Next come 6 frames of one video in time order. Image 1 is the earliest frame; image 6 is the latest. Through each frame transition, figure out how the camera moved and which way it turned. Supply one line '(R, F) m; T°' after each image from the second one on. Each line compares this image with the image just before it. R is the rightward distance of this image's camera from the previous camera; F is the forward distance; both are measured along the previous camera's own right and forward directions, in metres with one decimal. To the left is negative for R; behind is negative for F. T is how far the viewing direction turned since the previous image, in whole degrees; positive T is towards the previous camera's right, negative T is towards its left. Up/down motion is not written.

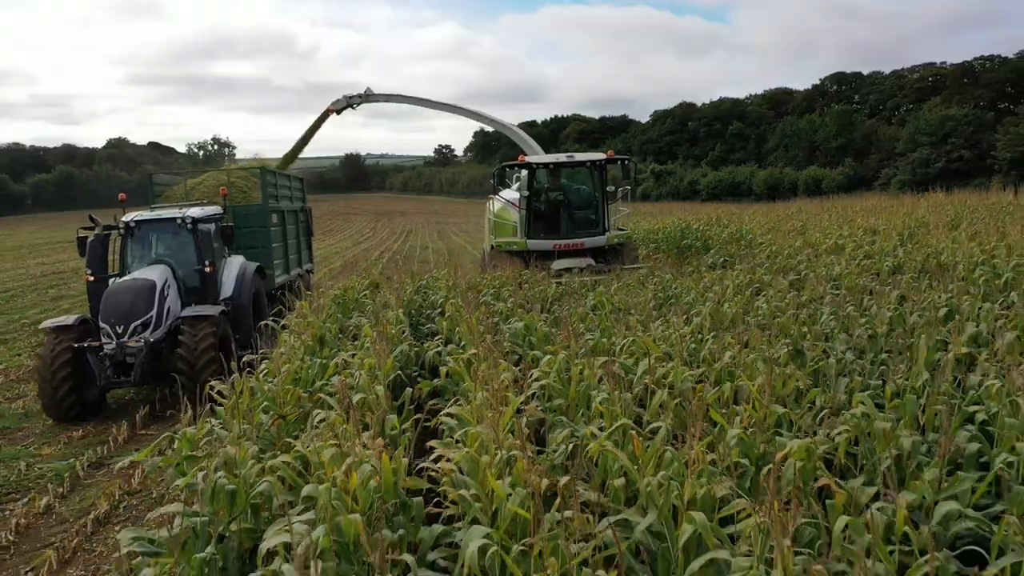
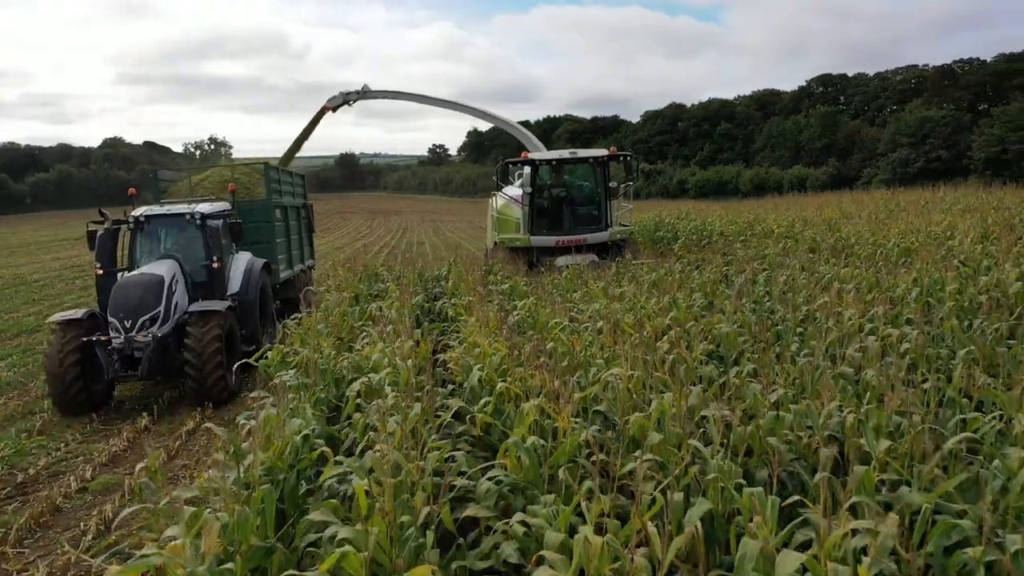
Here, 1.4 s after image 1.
(0.0, -1.6) m; 0°
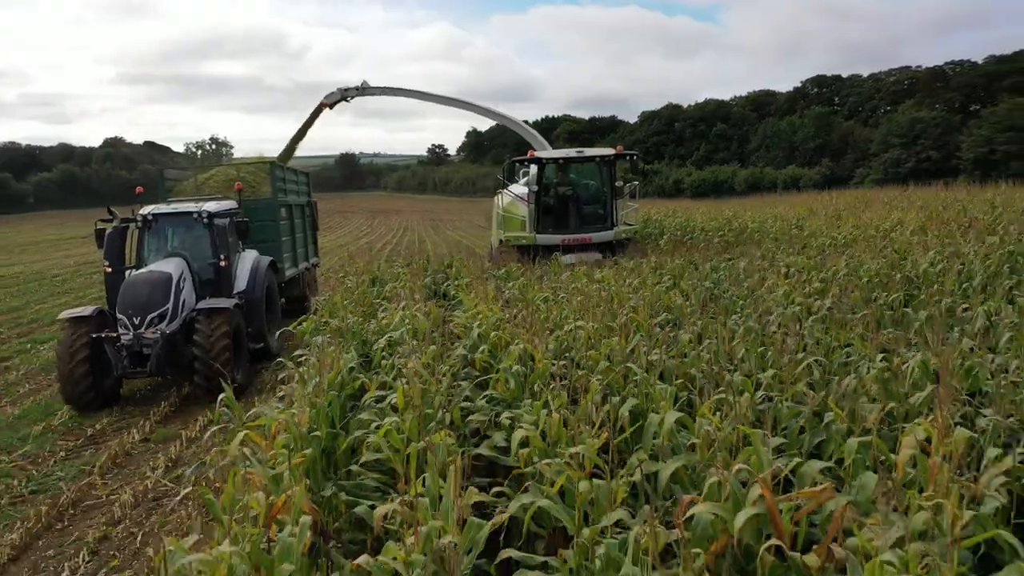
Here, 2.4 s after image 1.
(0.0, -1.0) m; 0°
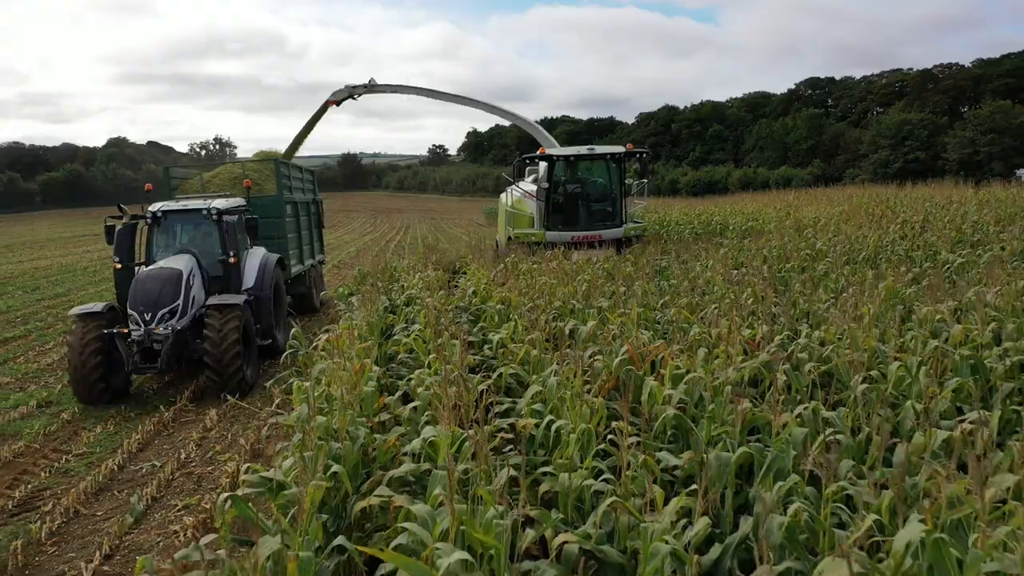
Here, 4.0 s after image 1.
(+0.1, -1.7) m; 0°
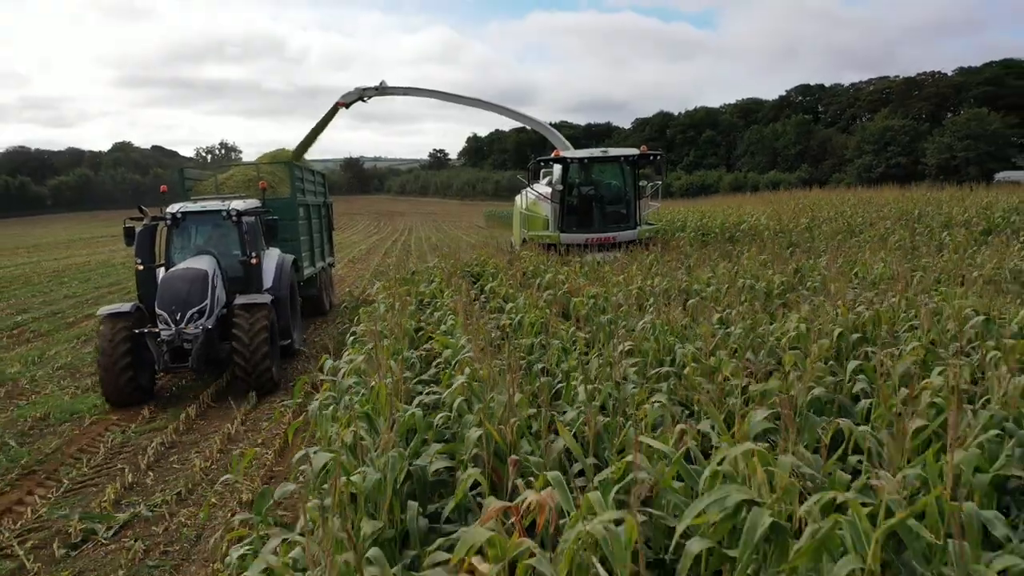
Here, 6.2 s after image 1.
(+0.1, -2.4) m; 0°
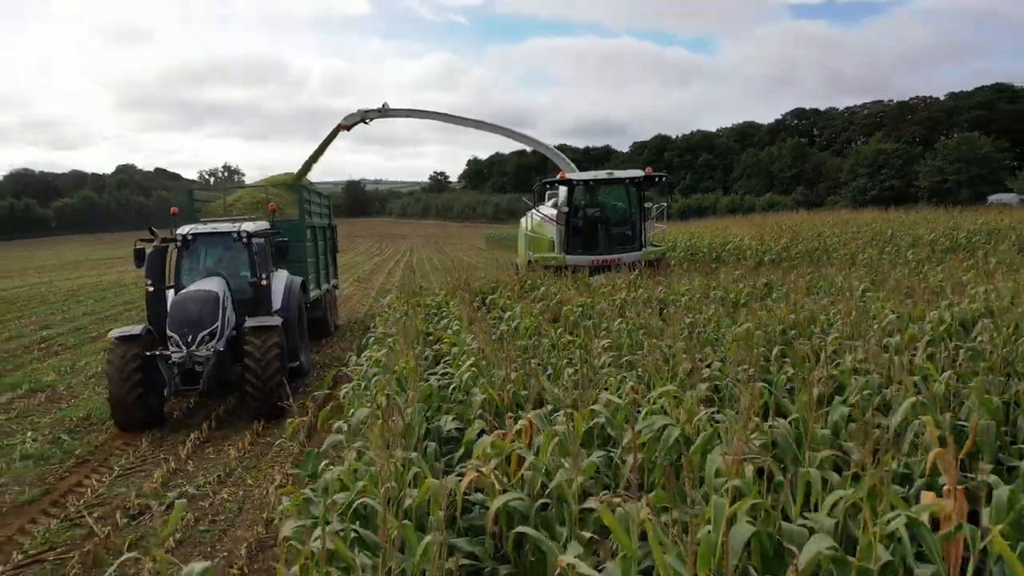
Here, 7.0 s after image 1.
(0.0, -0.8) m; 0°
